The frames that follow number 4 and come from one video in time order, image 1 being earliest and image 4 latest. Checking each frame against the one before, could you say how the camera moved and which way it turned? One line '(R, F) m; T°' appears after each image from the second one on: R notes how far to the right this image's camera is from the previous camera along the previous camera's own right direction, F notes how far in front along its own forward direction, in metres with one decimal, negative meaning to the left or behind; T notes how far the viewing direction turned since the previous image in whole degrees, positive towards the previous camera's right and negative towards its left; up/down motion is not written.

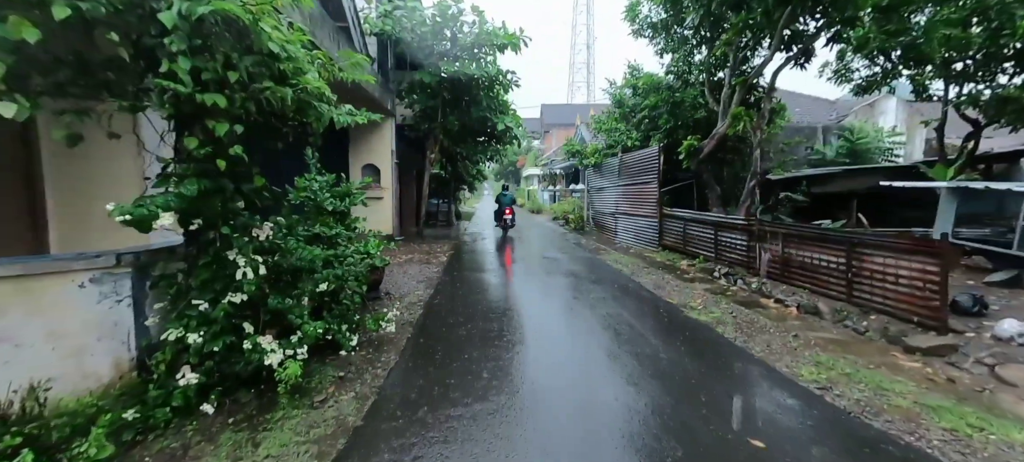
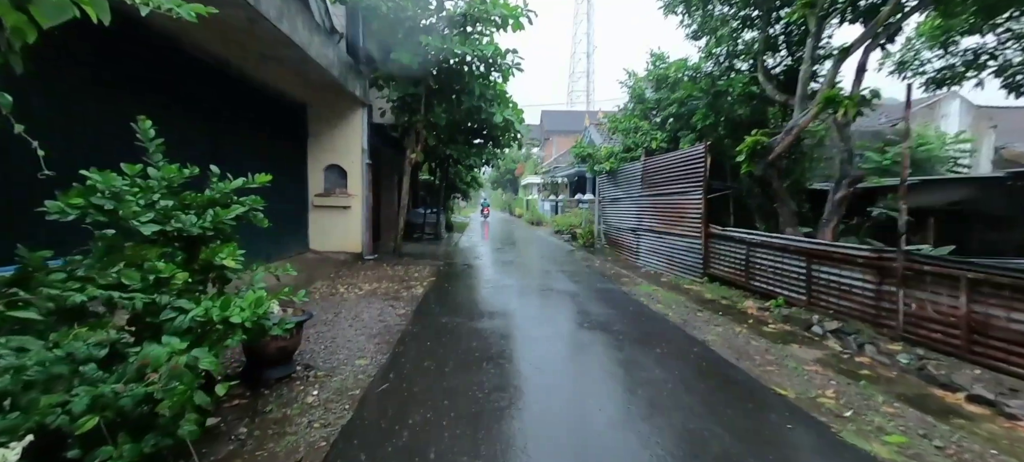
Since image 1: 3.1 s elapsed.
(0.0, +2.2) m; 0°
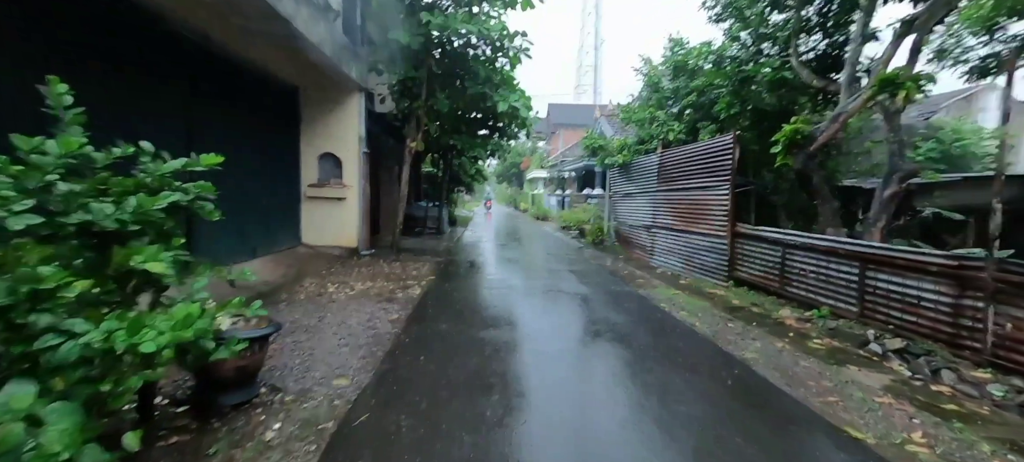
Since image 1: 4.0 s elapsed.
(0.0, +0.6) m; -1°
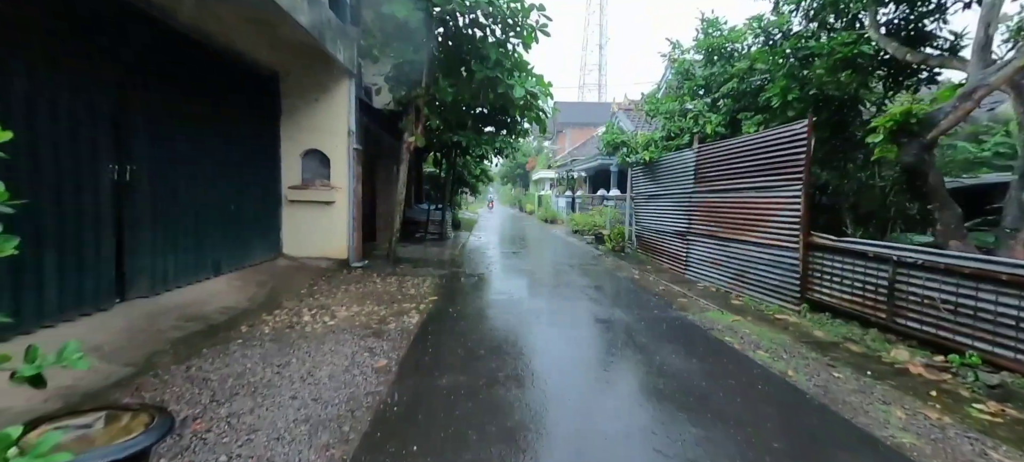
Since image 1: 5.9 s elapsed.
(-0.2, +1.2) m; 0°
